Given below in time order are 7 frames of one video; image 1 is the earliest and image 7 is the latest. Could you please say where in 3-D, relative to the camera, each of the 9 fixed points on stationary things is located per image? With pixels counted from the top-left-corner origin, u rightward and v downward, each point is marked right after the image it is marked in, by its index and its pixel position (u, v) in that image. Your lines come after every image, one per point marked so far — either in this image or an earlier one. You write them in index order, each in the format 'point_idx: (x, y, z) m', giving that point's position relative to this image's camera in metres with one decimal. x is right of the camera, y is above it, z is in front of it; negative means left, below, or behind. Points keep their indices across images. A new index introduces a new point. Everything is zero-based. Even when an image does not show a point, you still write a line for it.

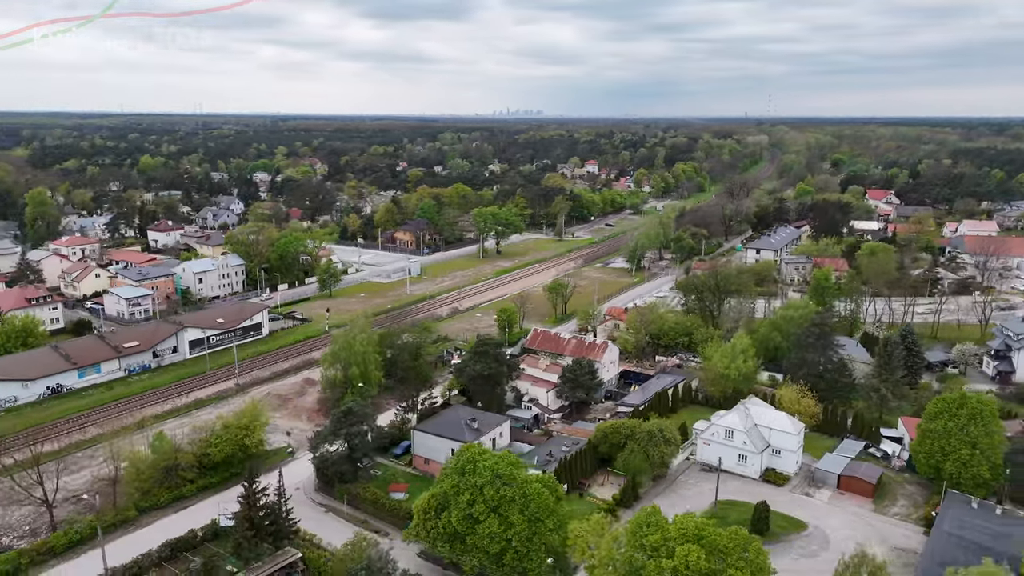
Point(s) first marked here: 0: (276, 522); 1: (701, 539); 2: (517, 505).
0: (-5.6, -5.6, +17.8) m
1: (+3.5, -4.6, +13.6) m
2: (+0.1, -4.7, +15.9) m
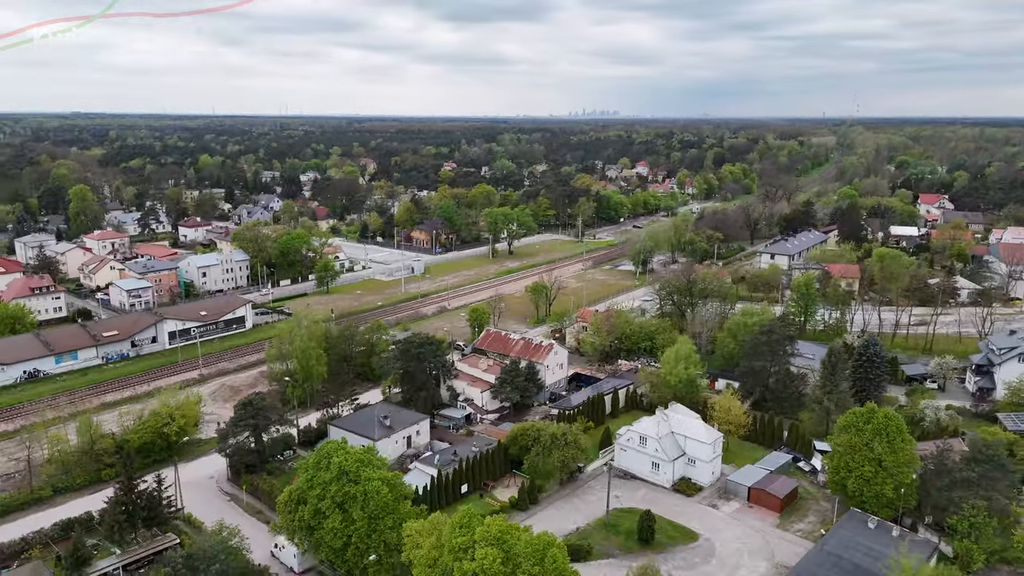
0: (-8.9, -5.5, +18.4) m
1: (-0.2, -4.6, +13.4) m
2: (-3.3, -4.6, +16.0) m
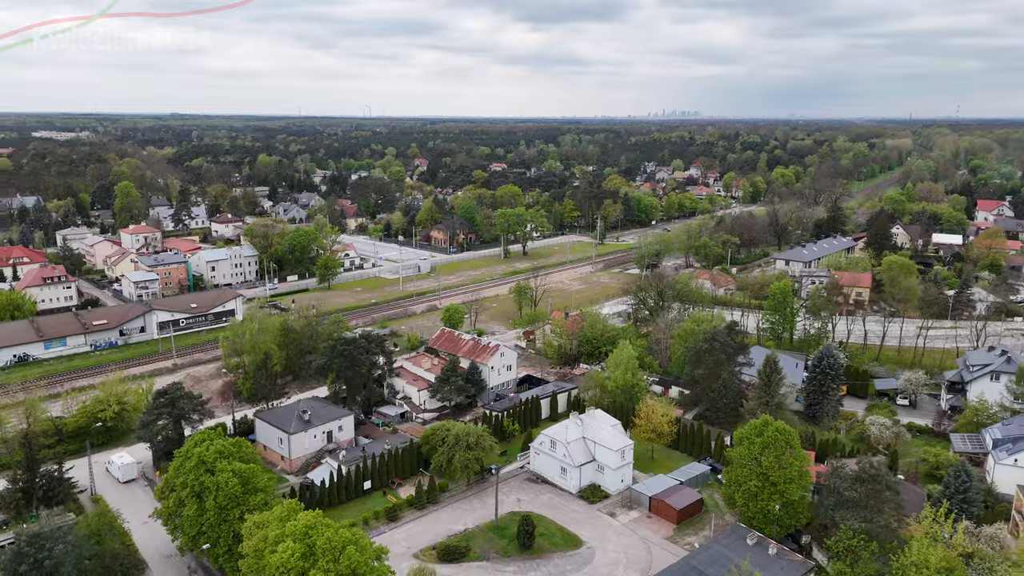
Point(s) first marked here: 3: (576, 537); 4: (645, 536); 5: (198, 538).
0: (-12.0, -5.3, +19.4) m
1: (-3.8, -4.6, +13.6) m
2: (-6.7, -4.5, +16.5) m
3: (+1.7, -6.6, +19.6) m
4: (+3.5, -6.6, +19.8) m
5: (-7.0, -5.5, +16.4) m
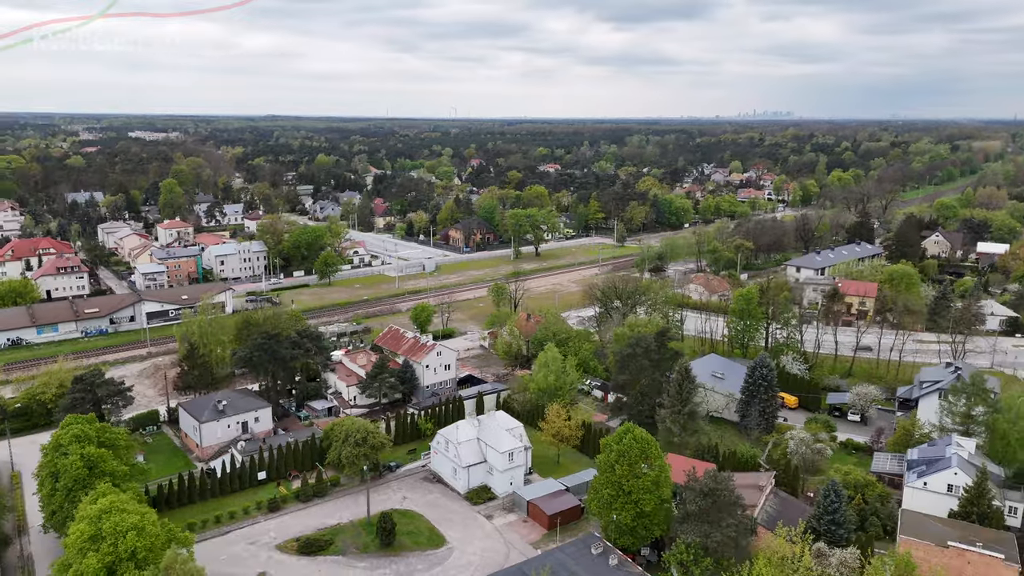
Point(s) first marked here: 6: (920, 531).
0: (-15.5, -4.9, +20.8) m
1: (-7.9, -4.5, +14.2) m
2: (-10.5, -4.3, +17.3) m
3: (-1.8, -6.6, +19.6) m
4: (0.0, -6.7, +19.6) m
5: (-10.8, -5.3, +17.3) m
6: (+9.4, -5.6, +17.1) m
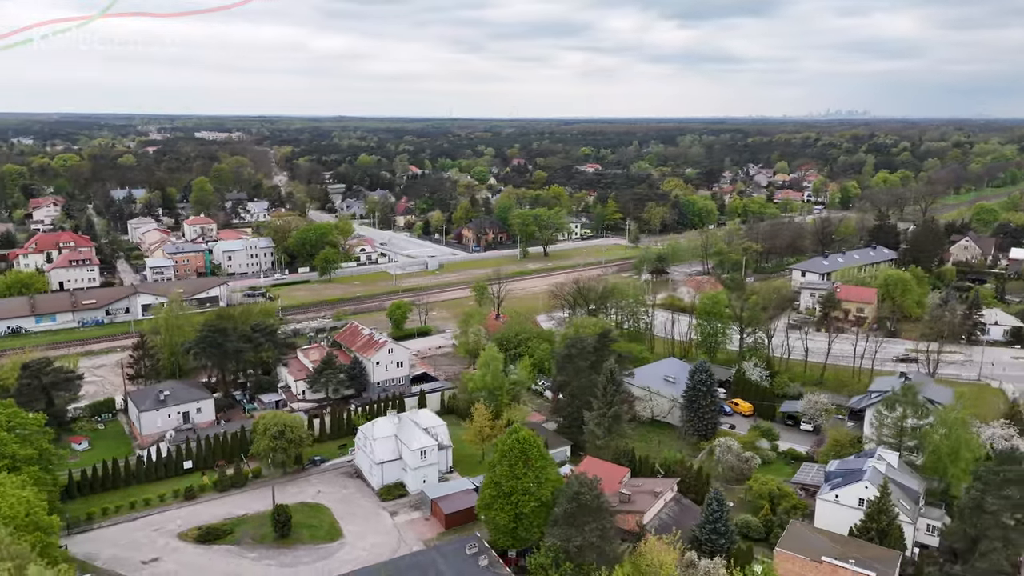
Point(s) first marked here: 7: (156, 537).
0: (-18.1, -4.6, +22.1) m
1: (-11.0, -4.3, +14.9) m
2: (-13.4, -4.1, +18.2) m
3: (-4.6, -6.5, +19.8) m
4: (-2.8, -6.6, +19.7) m
5: (-13.7, -5.1, +18.2) m
6: (+6.4, -5.7, +16.4) m
7: (-9.3, -6.5, +19.5) m
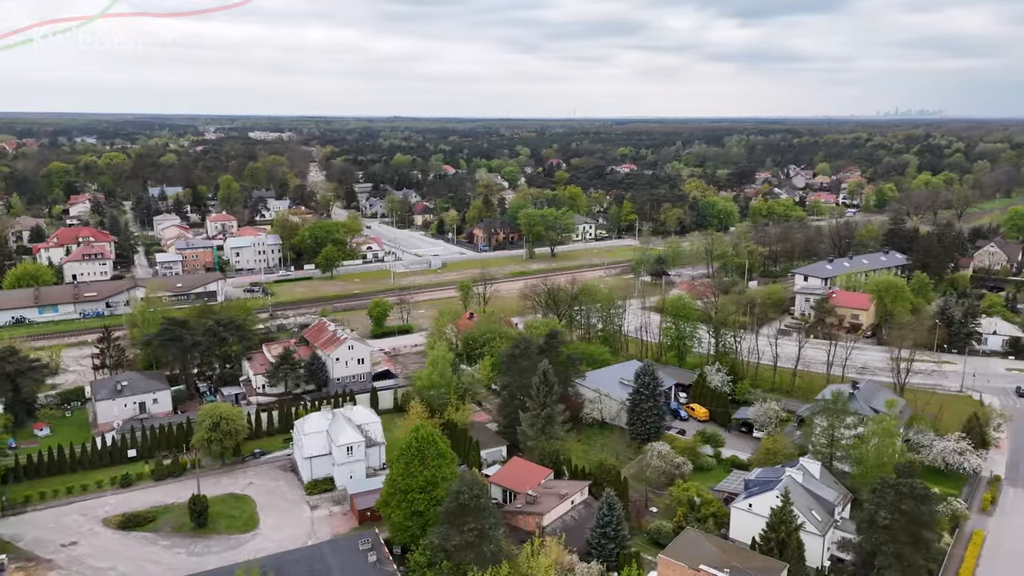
0: (-20.3, -4.3, +23.4) m
1: (-13.7, -4.1, +15.8) m
2: (-15.8, -3.9, +19.2) m
3: (-7.0, -6.4, +20.2) m
4: (-5.2, -6.5, +19.9) m
5: (-16.1, -4.8, +19.3) m
6: (+3.8, -5.8, +16.1) m
7: (-11.7, -6.4, +20.2) m
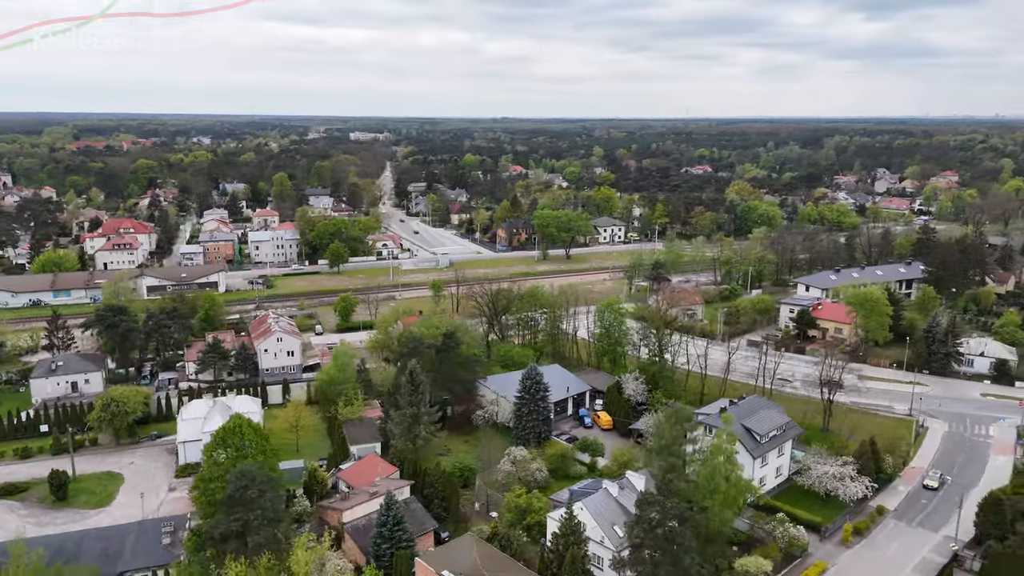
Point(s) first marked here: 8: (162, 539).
0: (-24.3, -3.6, +26.4) m
1: (-18.8, -3.6, +18.0) m
2: (-20.4, -3.3, +21.7) m
3: (-11.6, -6.1, +21.5) m
4: (-9.9, -6.3, +21.0) m
5: (-20.7, -4.3, +21.7) m
6: (-1.4, -5.8, +15.9) m
7: (-16.3, -5.9, +22.1) m
8: (-8.4, -6.0, +17.9) m
